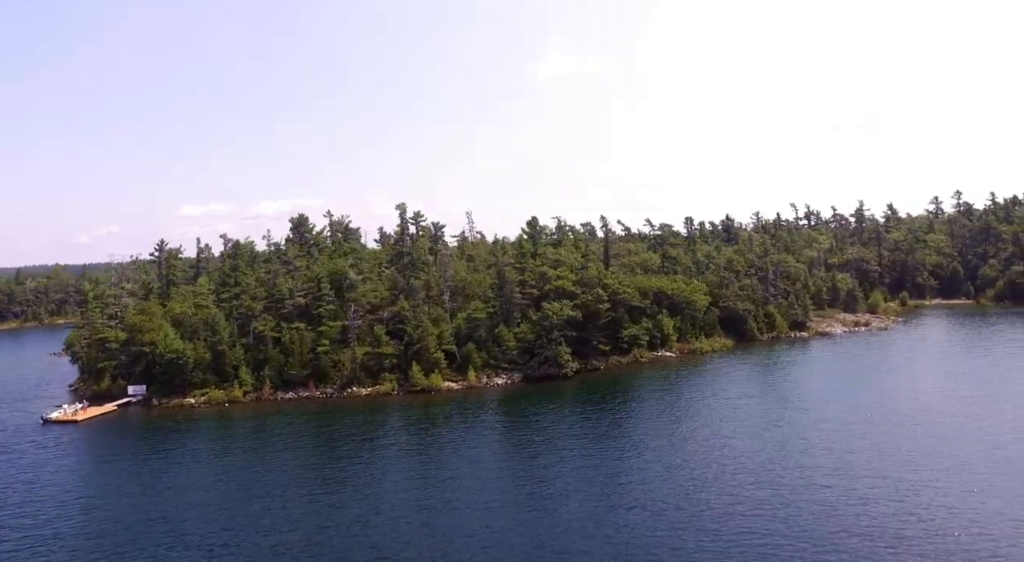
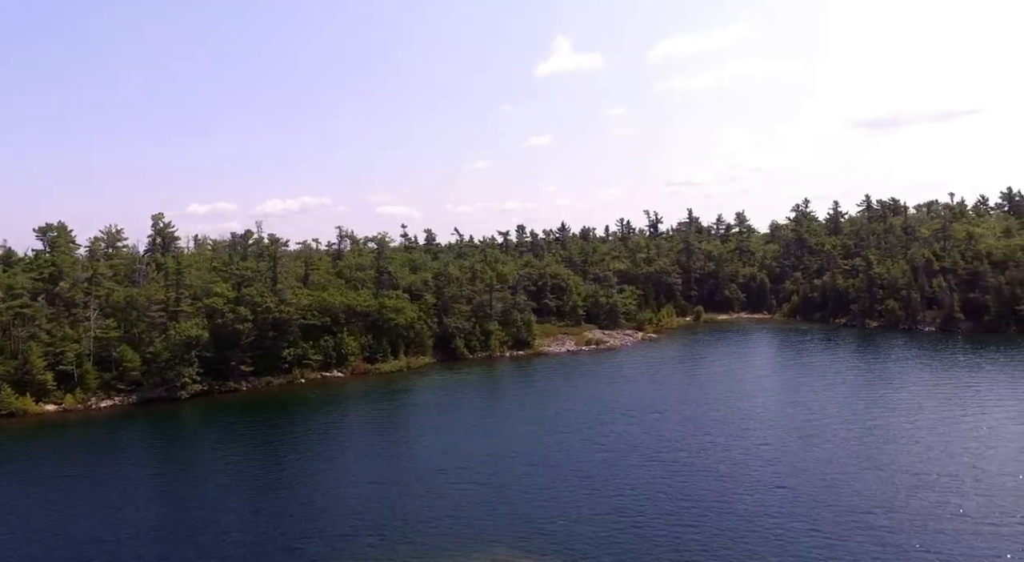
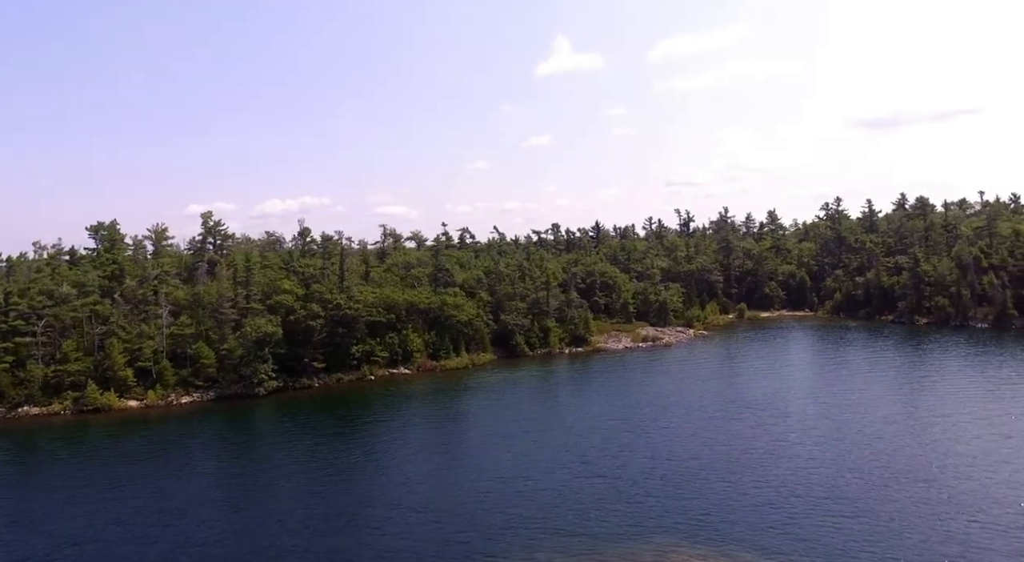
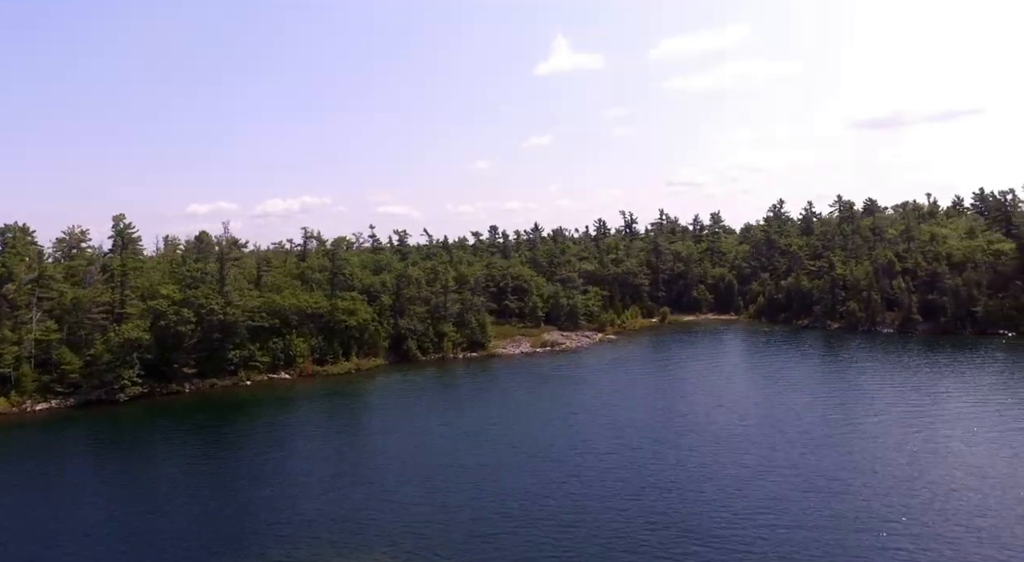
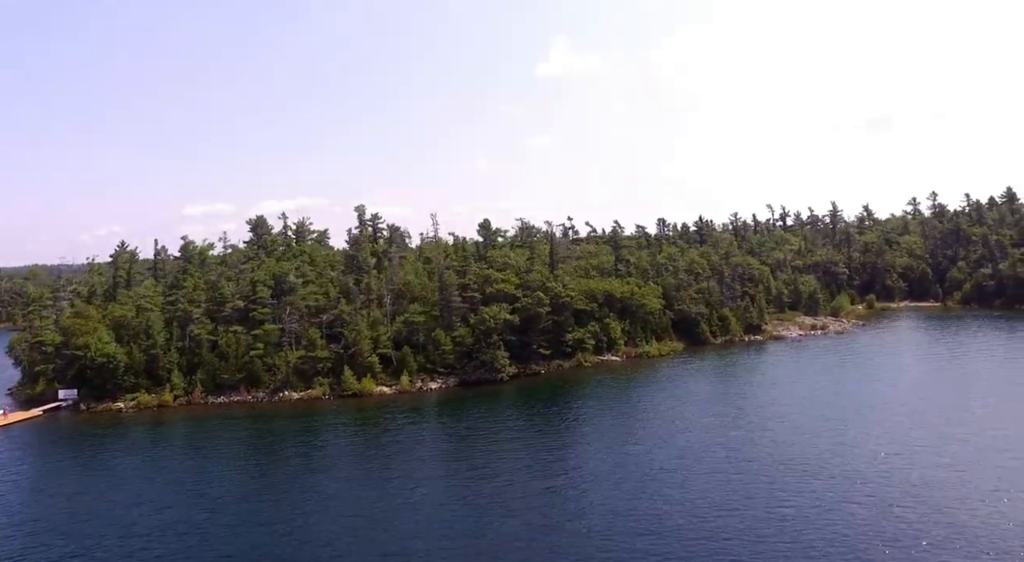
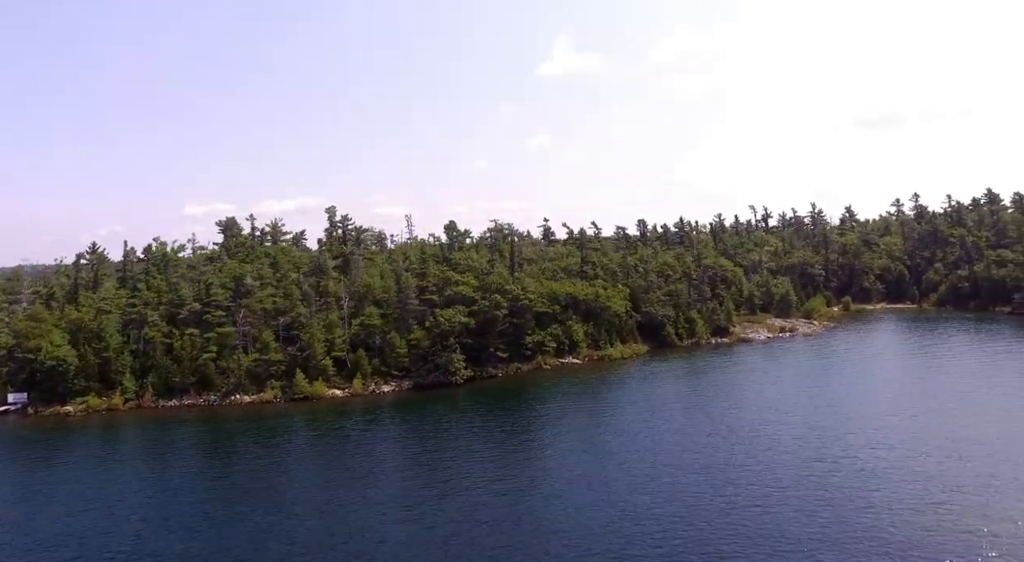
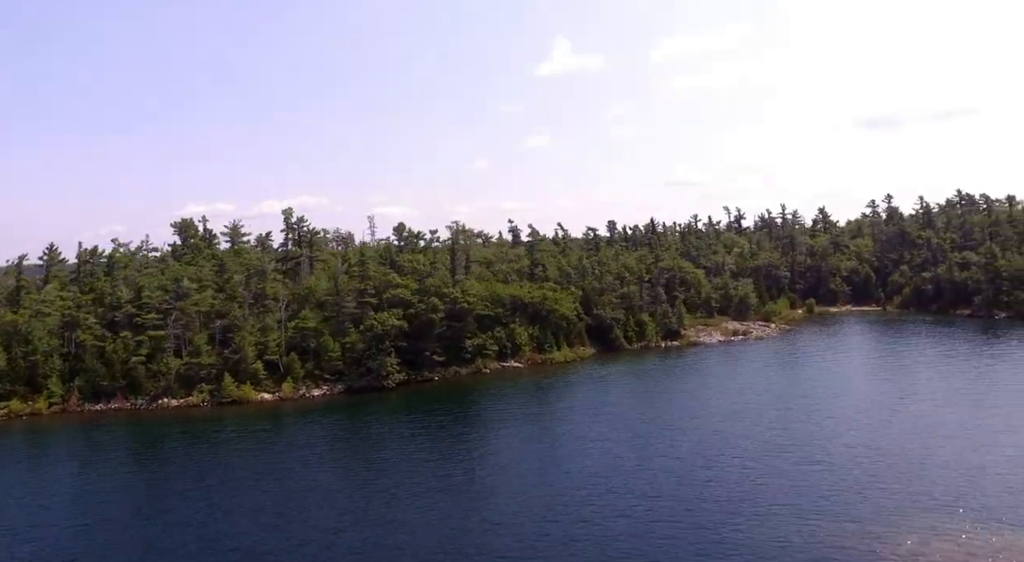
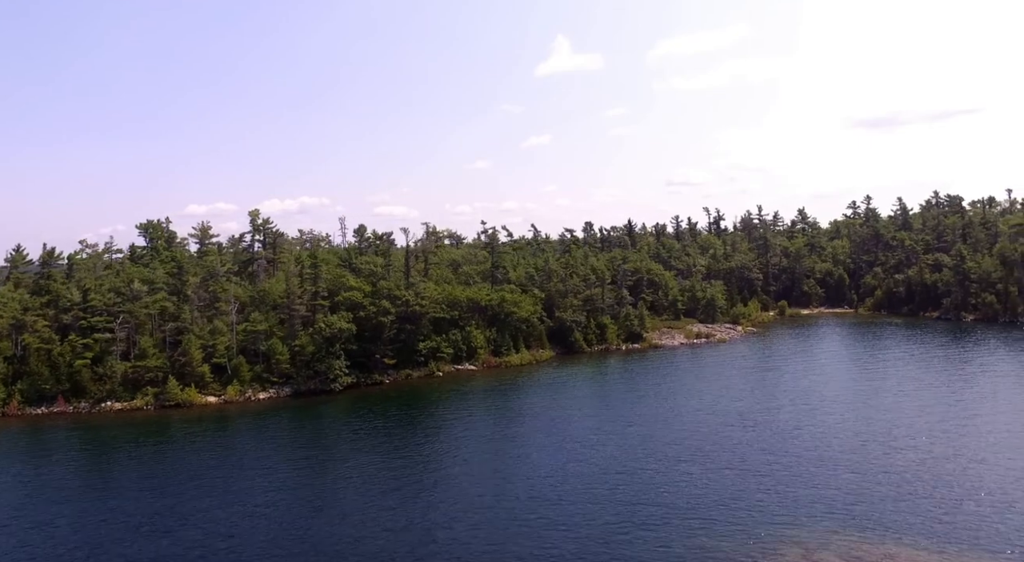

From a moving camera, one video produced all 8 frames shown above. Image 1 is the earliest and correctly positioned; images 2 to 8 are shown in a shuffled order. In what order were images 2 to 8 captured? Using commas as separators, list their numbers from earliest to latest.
5, 6, 7, 8, 3, 2, 4
